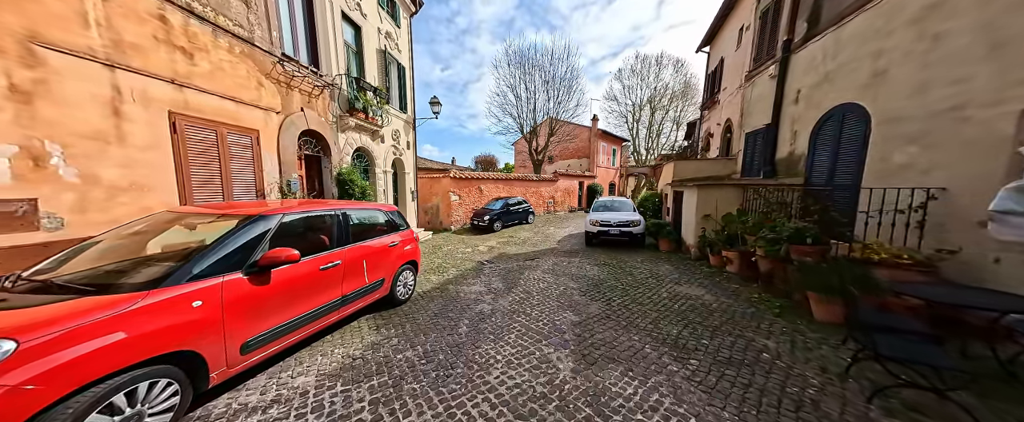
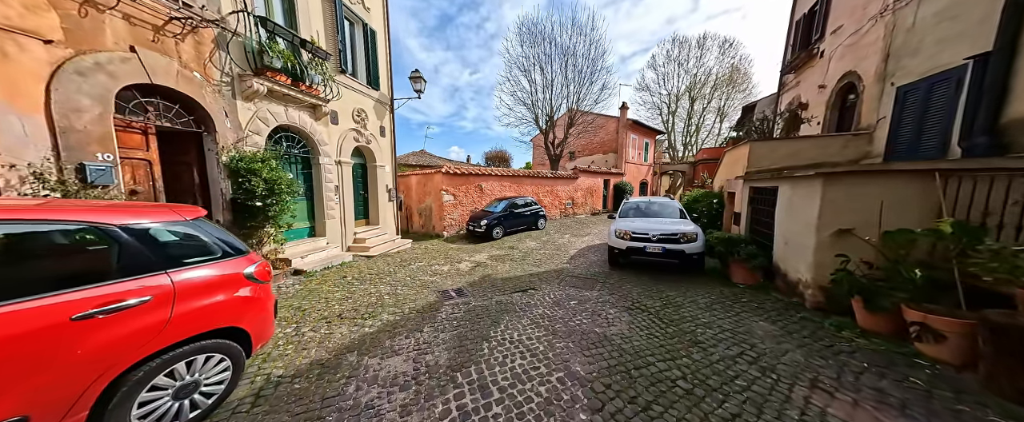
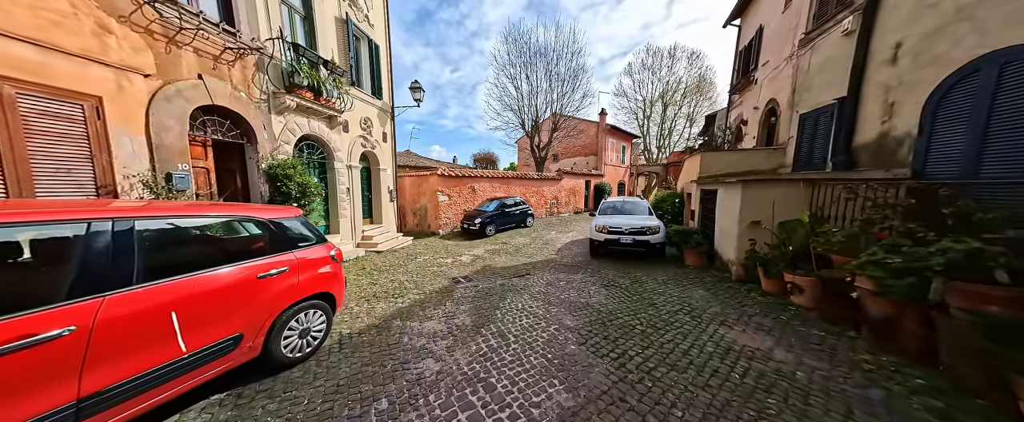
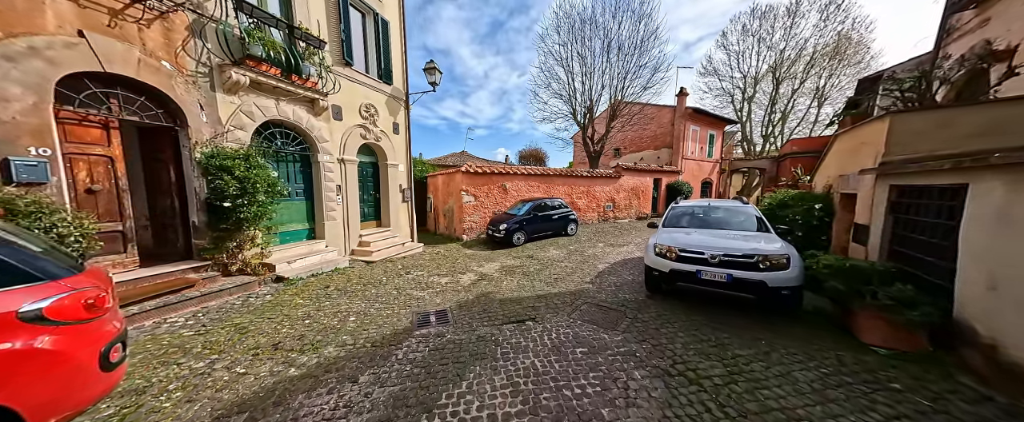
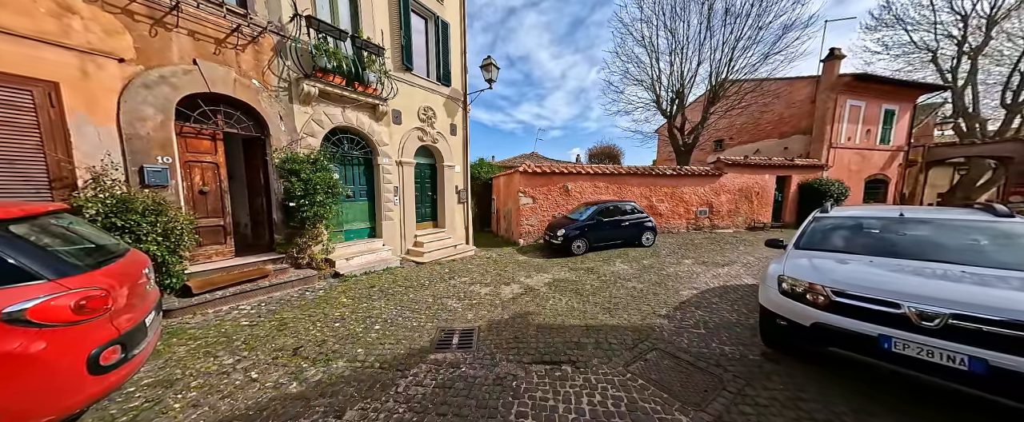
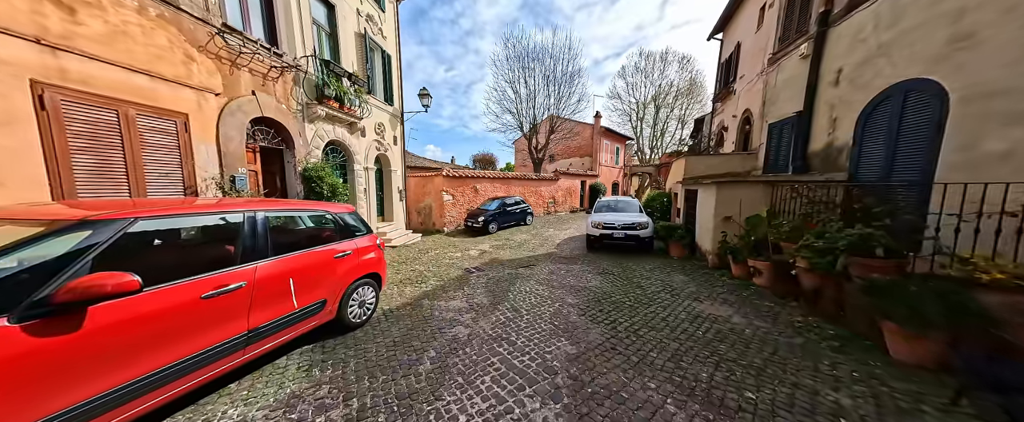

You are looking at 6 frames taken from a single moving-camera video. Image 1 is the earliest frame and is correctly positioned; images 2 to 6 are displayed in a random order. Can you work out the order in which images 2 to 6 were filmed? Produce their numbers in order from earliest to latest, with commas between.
6, 3, 2, 4, 5
